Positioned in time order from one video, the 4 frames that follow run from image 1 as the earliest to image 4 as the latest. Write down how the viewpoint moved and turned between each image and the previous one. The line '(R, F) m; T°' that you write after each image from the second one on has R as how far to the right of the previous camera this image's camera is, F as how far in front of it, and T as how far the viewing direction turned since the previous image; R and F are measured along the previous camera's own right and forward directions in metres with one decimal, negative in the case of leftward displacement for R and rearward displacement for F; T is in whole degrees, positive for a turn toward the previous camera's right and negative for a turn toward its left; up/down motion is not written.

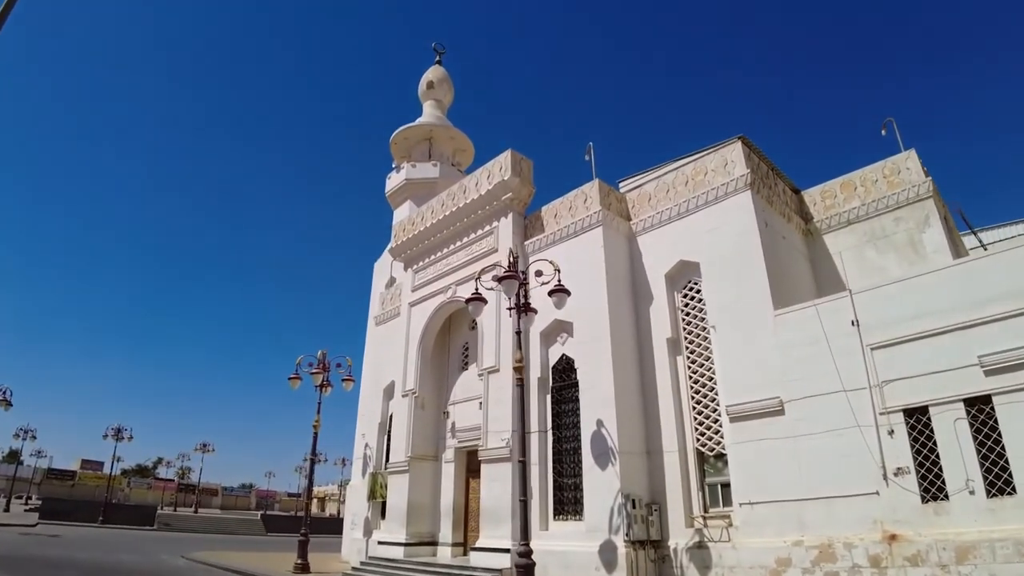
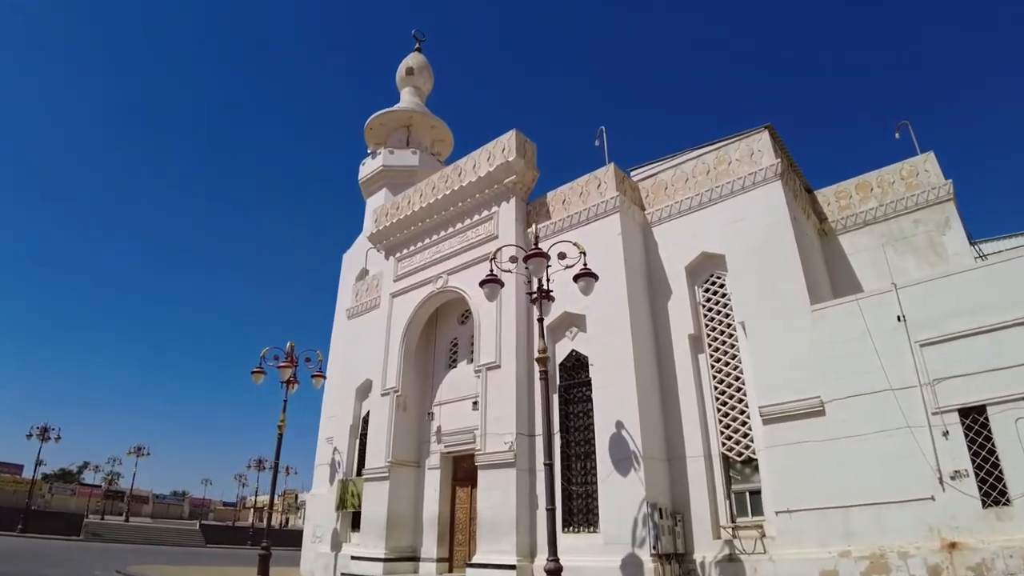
(-1.0, +1.0) m; +5°
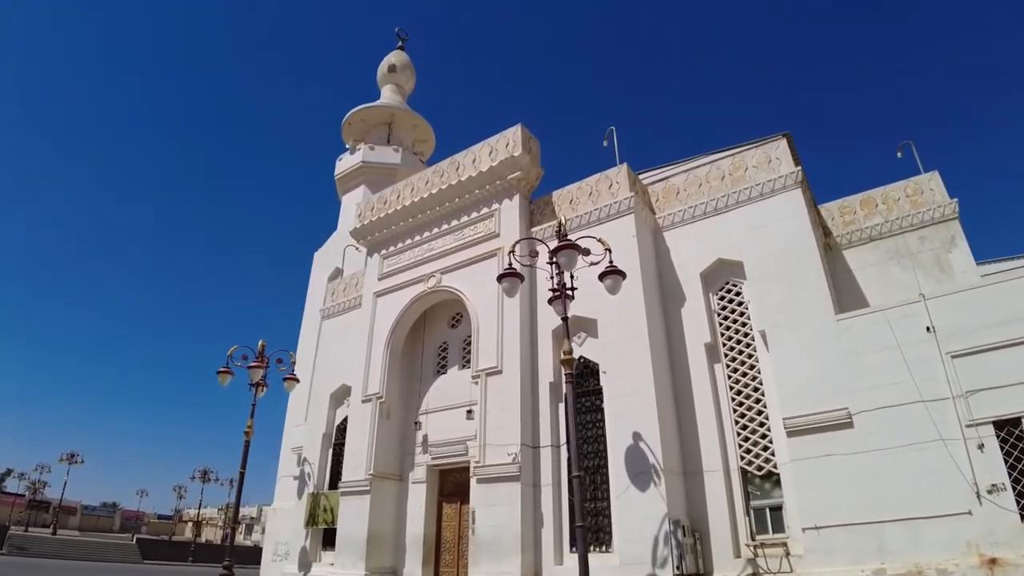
(-0.9, +0.7) m; +5°
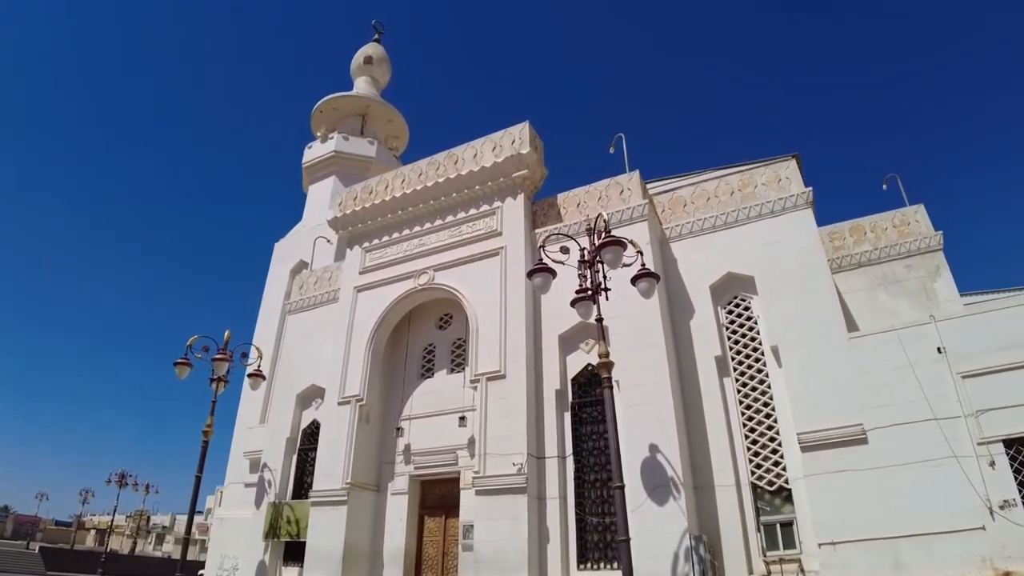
(-1.2, +0.5) m; +7°
